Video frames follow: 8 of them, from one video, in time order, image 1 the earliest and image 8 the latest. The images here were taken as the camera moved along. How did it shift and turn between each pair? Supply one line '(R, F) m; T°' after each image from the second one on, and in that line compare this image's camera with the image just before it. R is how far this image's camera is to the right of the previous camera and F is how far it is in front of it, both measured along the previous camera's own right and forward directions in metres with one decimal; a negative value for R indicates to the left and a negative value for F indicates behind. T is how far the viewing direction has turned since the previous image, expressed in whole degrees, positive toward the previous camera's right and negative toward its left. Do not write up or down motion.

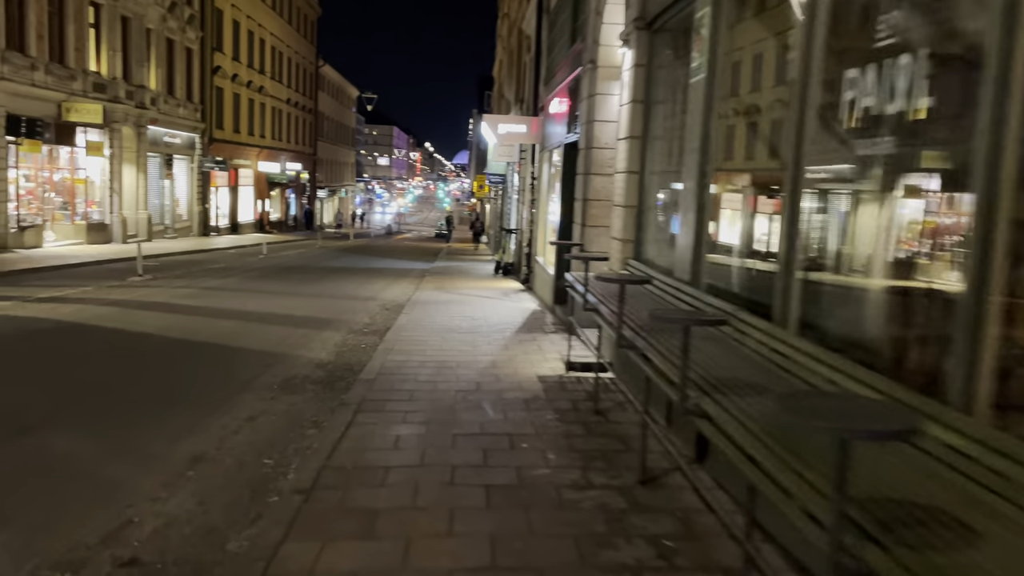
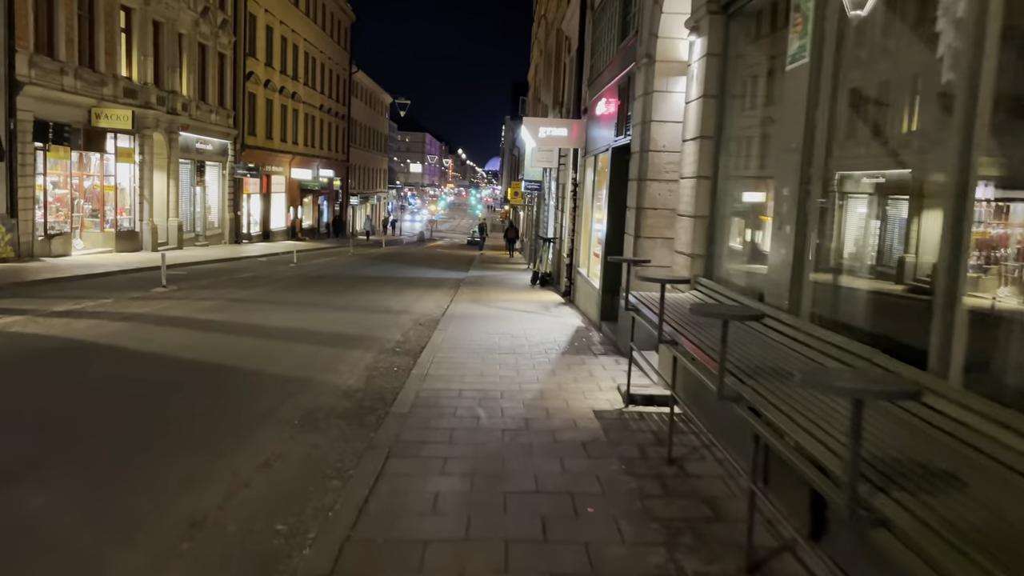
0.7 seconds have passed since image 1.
(-0.2, +1.0) m; -2°
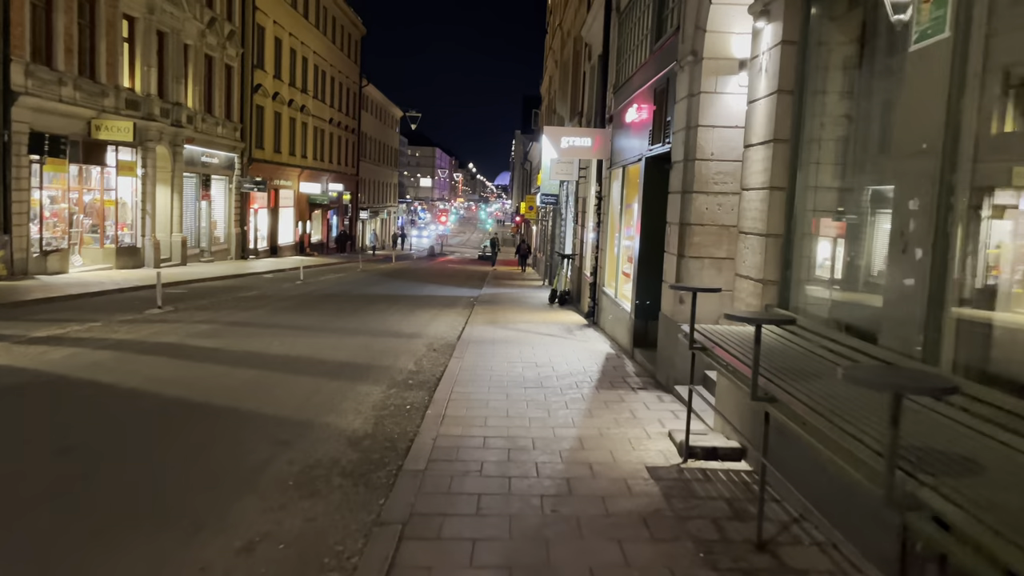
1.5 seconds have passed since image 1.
(-0.2, +1.1) m; -1°
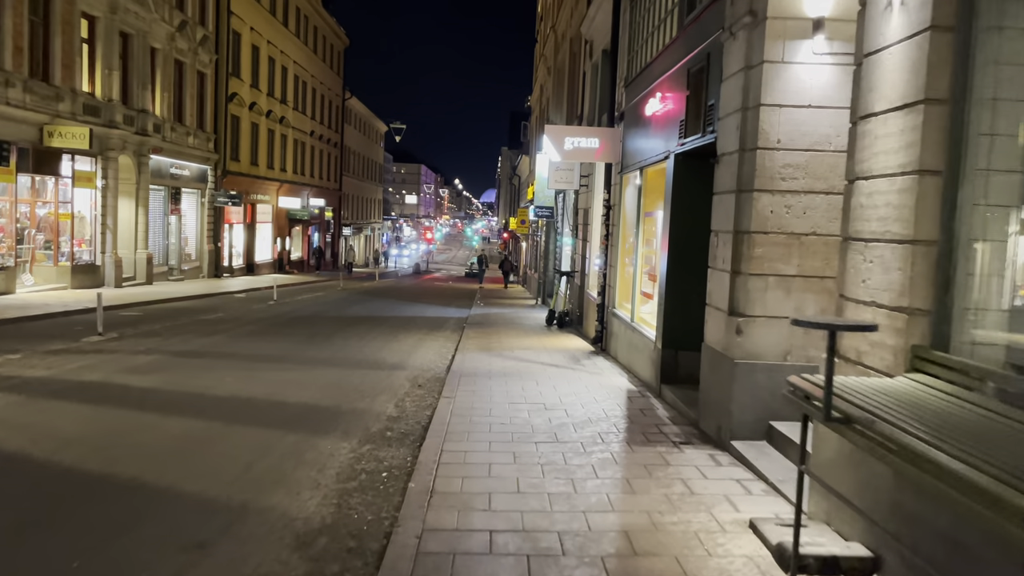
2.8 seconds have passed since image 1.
(-0.2, +1.9) m; +1°
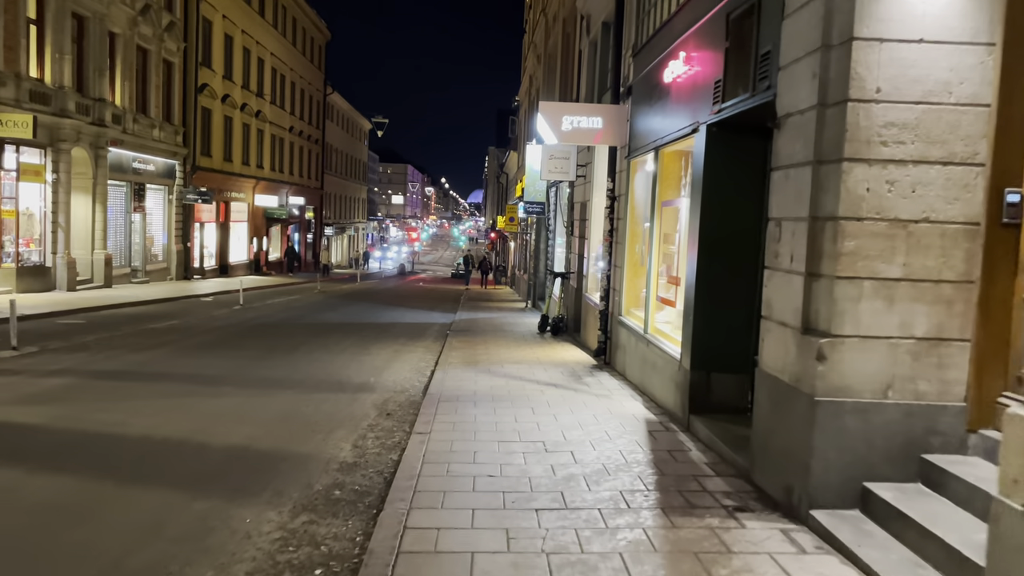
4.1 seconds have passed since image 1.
(0.0, +1.9) m; +1°
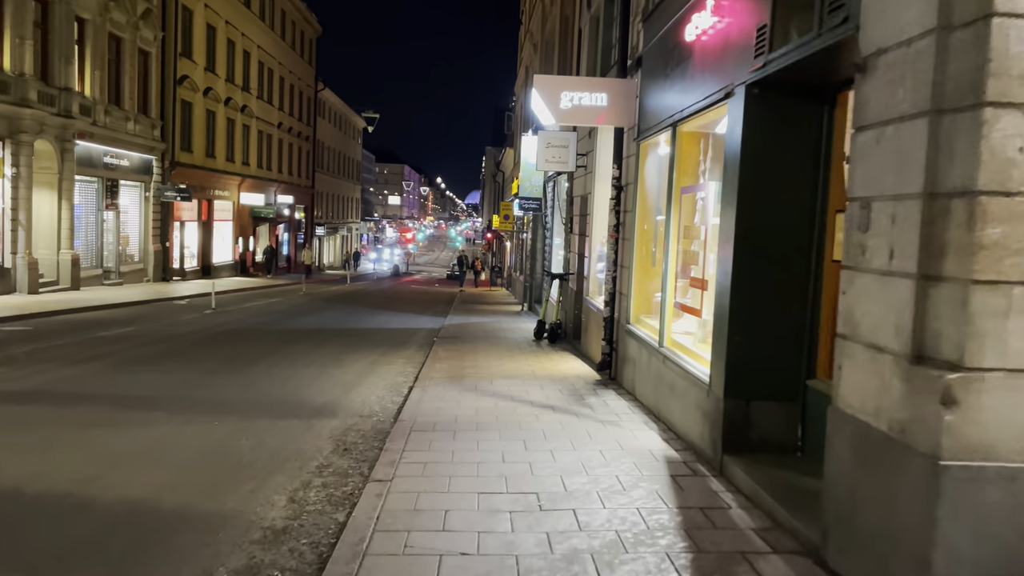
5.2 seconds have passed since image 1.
(+0.1, +1.5) m; 0°
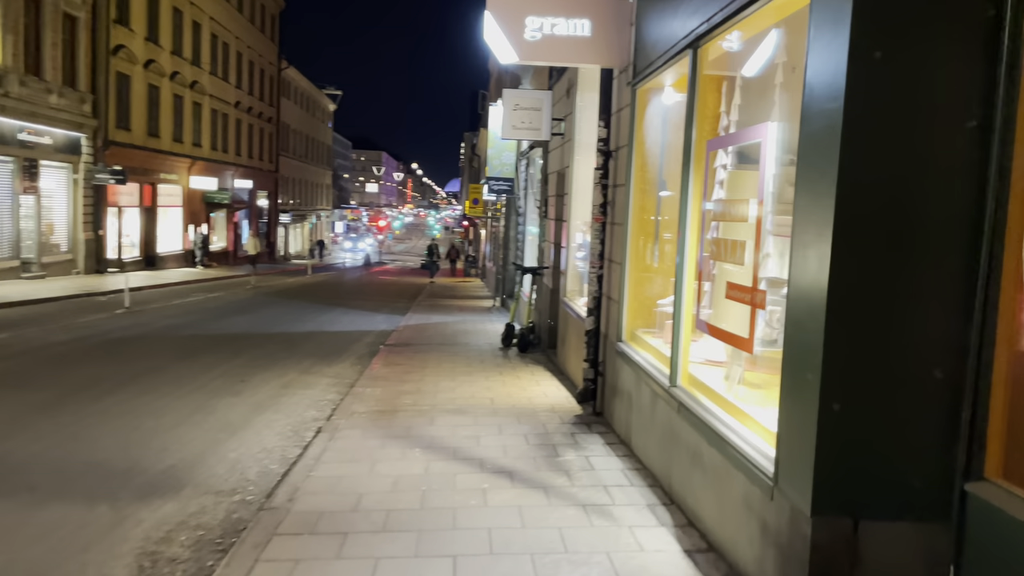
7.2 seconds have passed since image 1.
(+0.3, +2.7) m; +1°
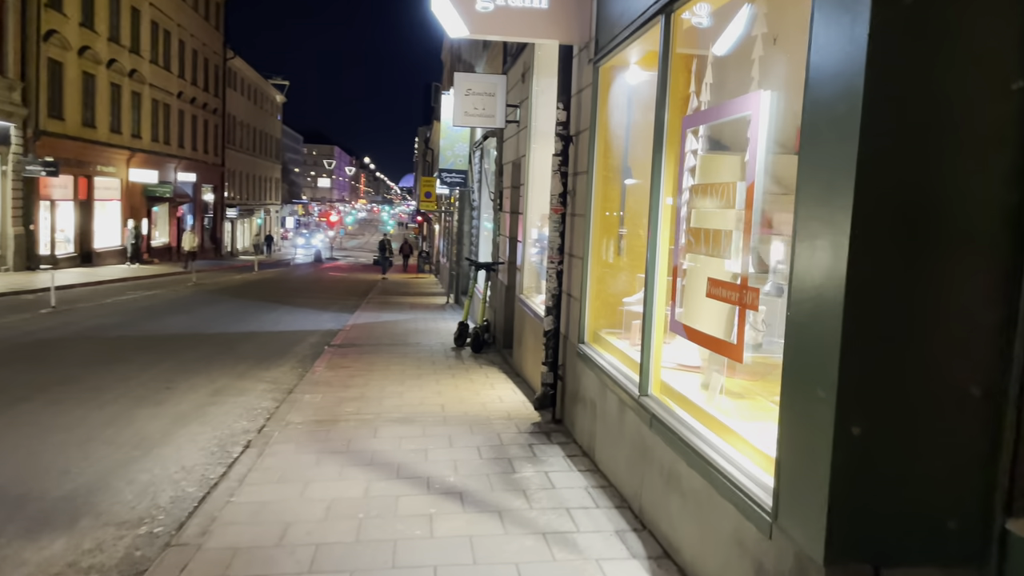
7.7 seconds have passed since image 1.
(0.0, +0.6) m; +3°
